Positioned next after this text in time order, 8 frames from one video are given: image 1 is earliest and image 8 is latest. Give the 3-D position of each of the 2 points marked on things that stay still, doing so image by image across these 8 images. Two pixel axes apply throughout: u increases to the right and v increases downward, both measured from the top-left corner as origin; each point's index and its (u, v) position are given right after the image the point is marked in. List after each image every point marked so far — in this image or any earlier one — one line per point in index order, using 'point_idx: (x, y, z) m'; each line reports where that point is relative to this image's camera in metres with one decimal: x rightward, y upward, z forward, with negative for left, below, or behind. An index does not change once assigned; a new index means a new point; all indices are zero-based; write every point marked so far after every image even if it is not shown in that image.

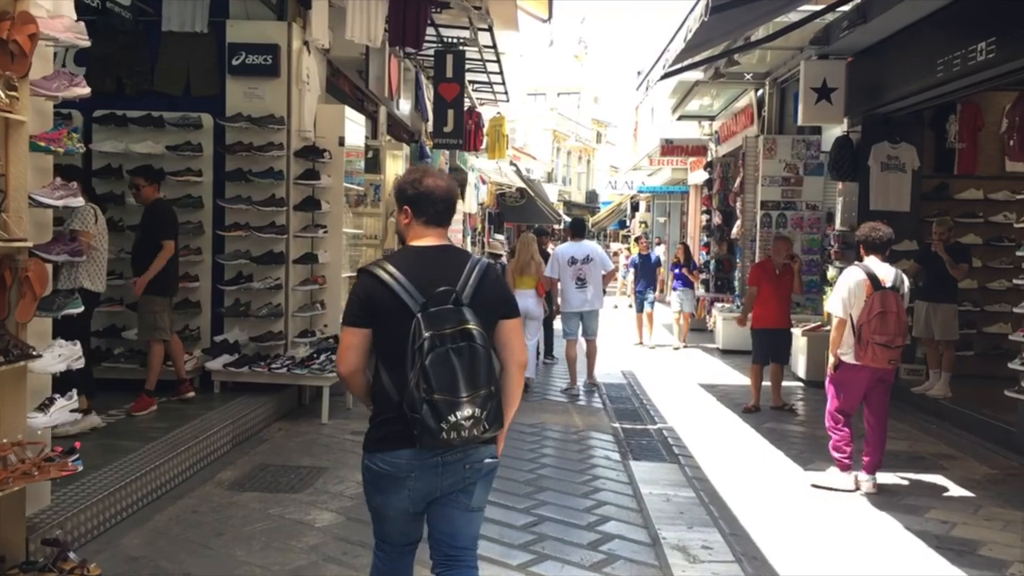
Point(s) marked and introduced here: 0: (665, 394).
0: (+1.7, -1.2, +9.8) m
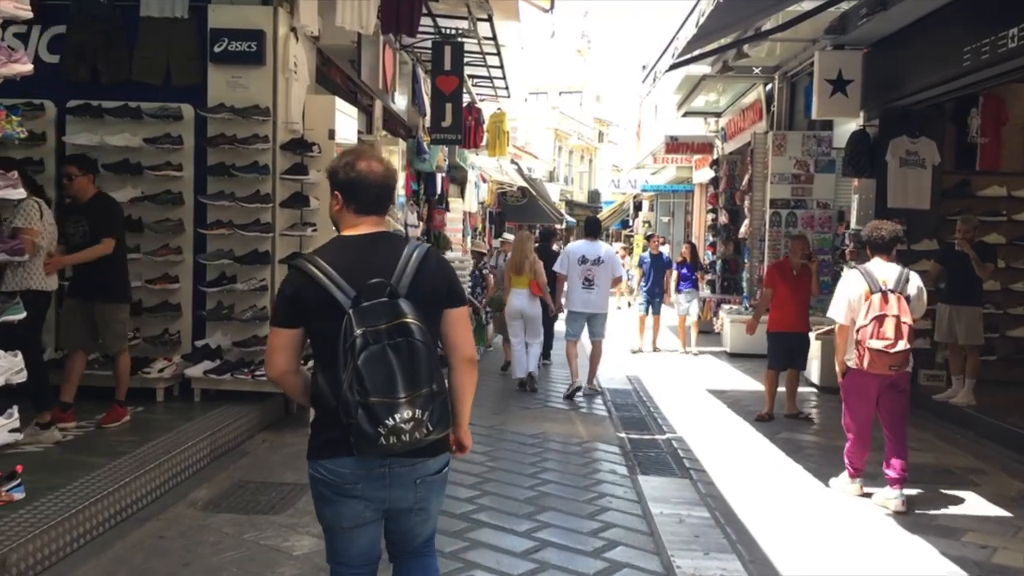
0: (+1.7, -1.2, +9.4) m
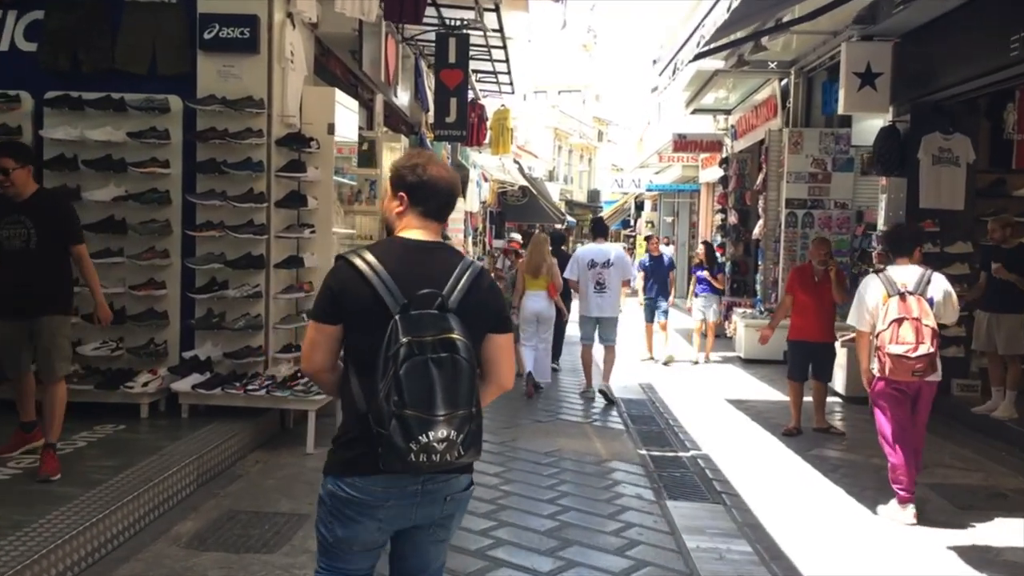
0: (+1.8, -1.2, +8.9) m
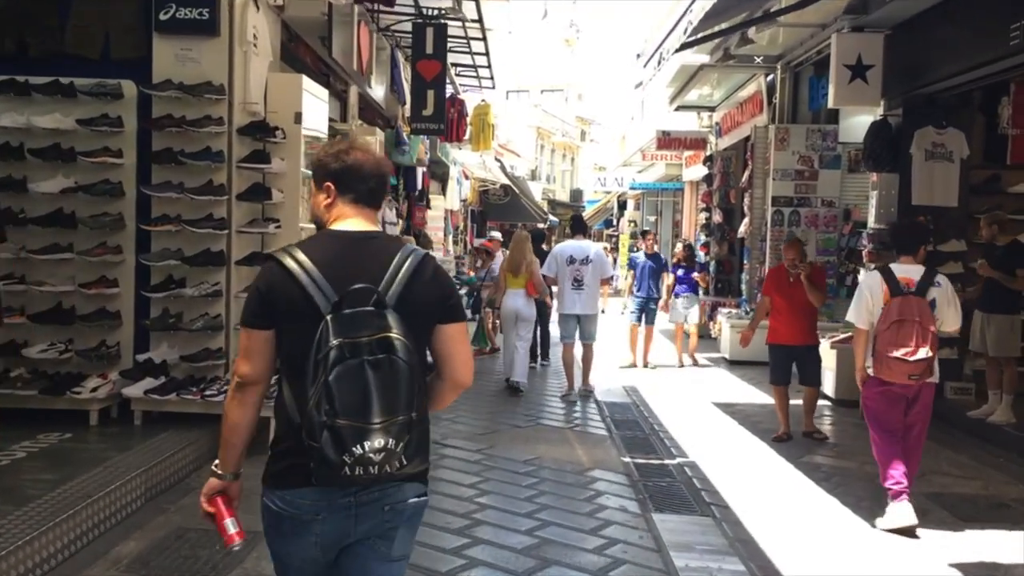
0: (+1.6, -1.2, +8.5) m
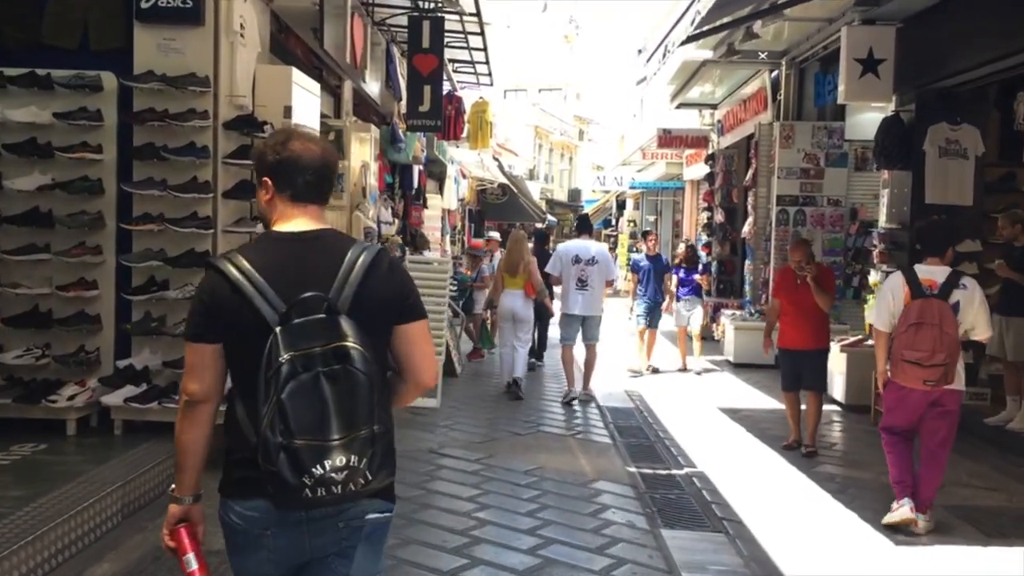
0: (+1.6, -1.3, +8.2) m
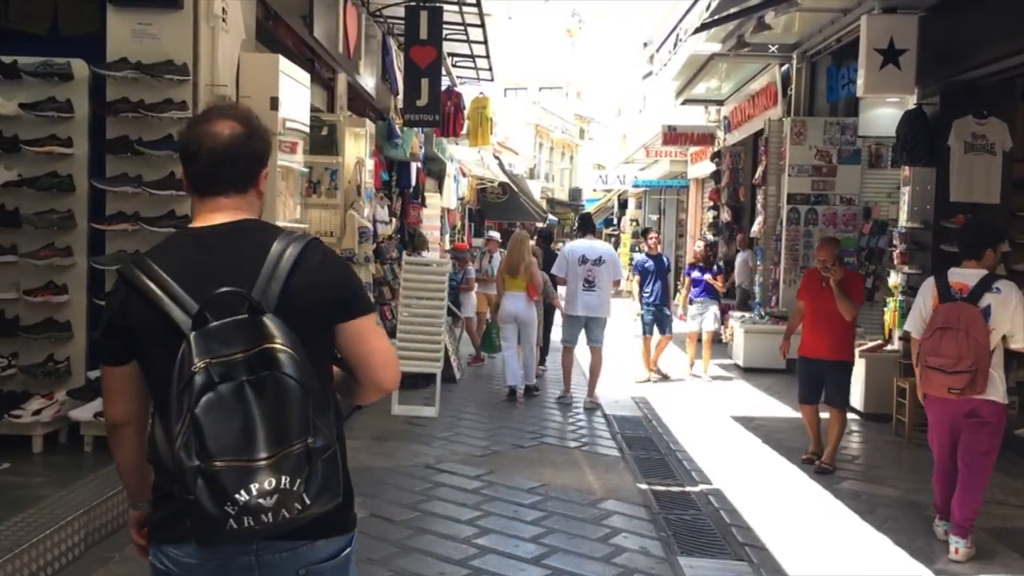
0: (+1.6, -1.3, +7.8) m
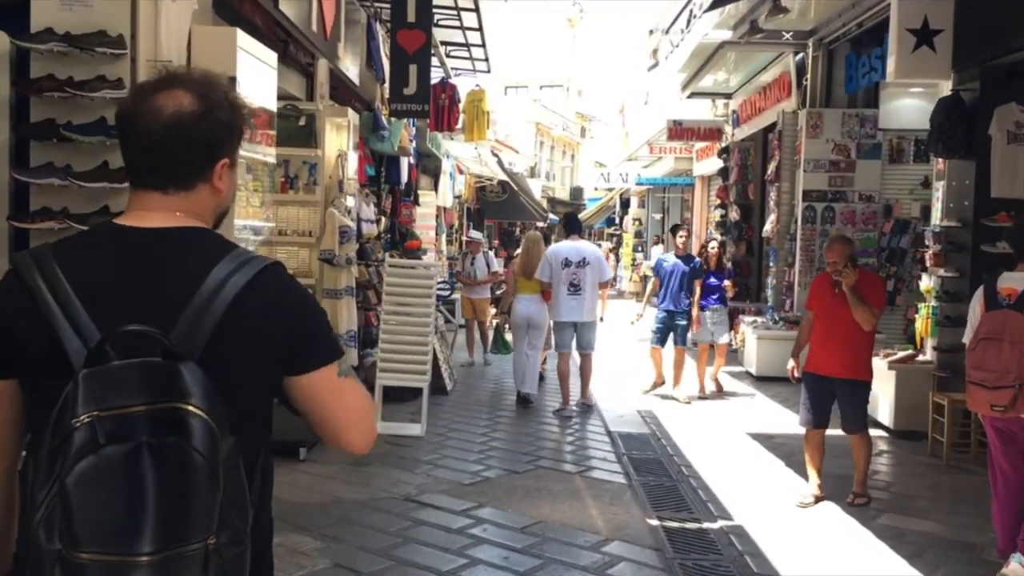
0: (+1.6, -1.3, +7.1) m
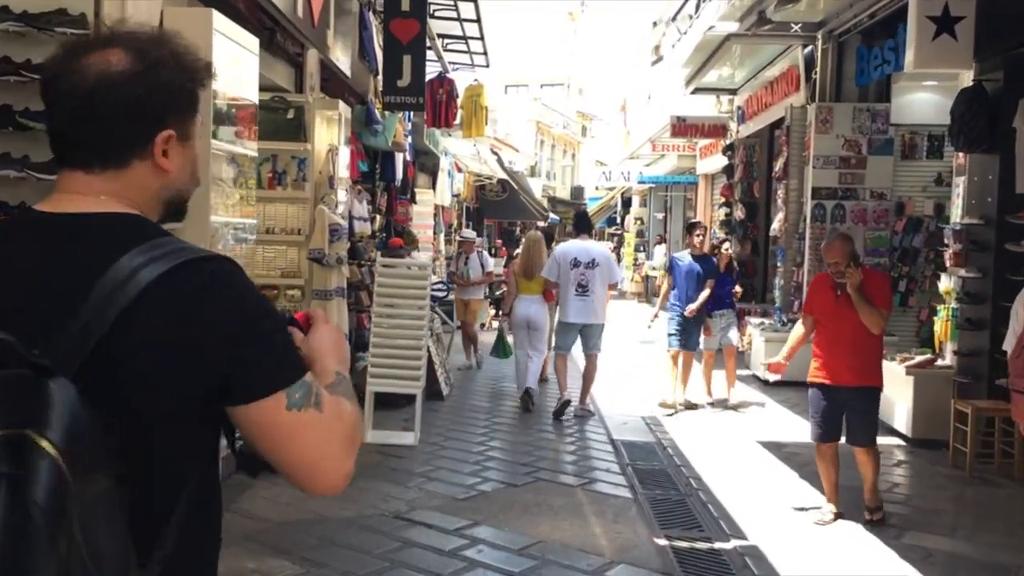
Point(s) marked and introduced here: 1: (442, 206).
0: (+1.6, -1.3, +6.7) m
1: (-1.3, +1.5, +16.7) m
